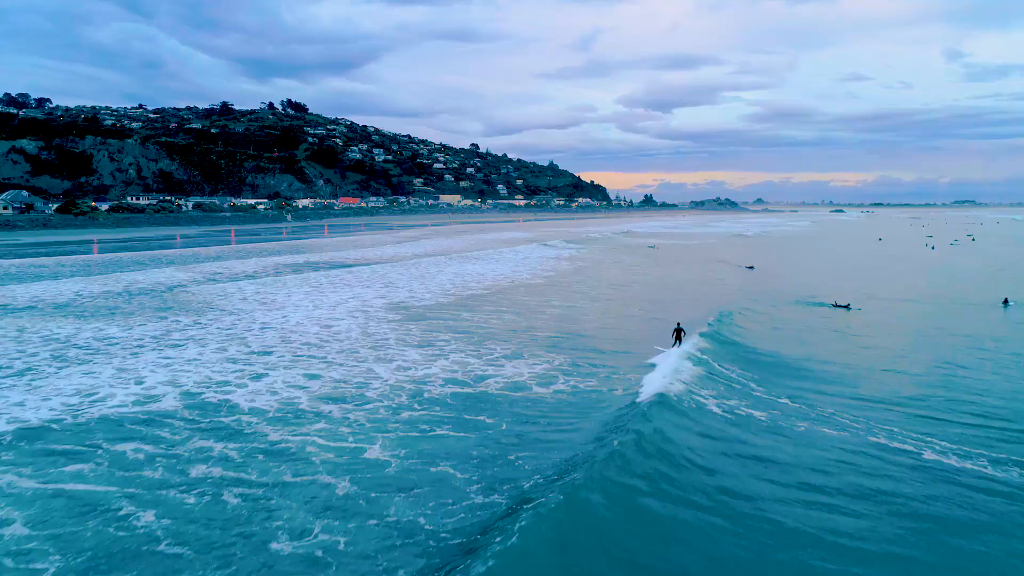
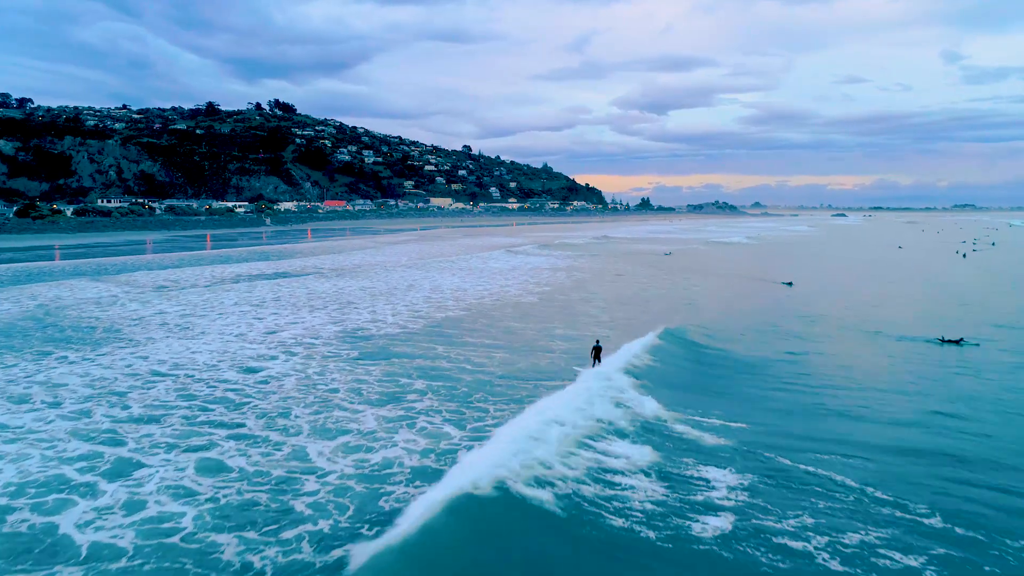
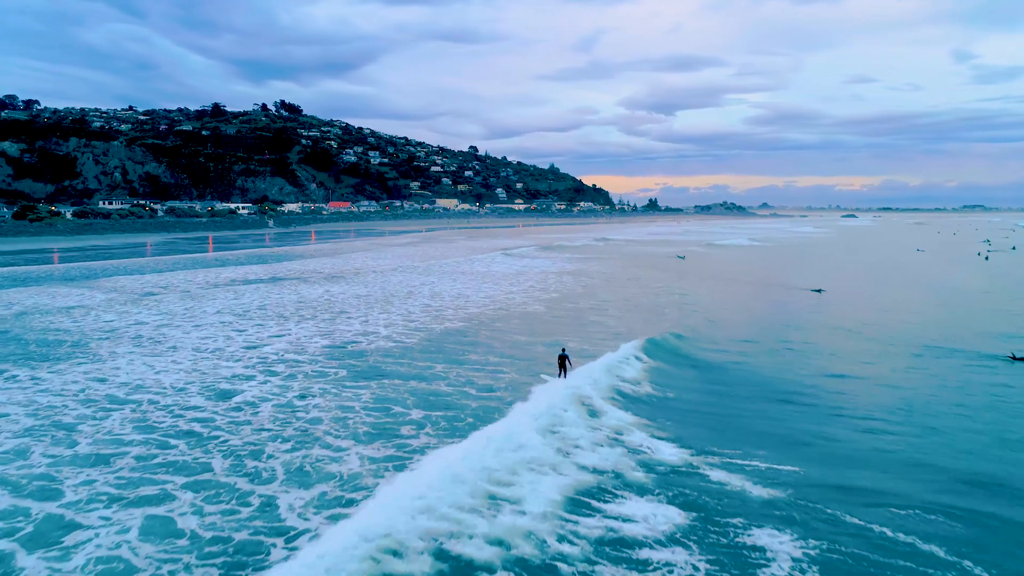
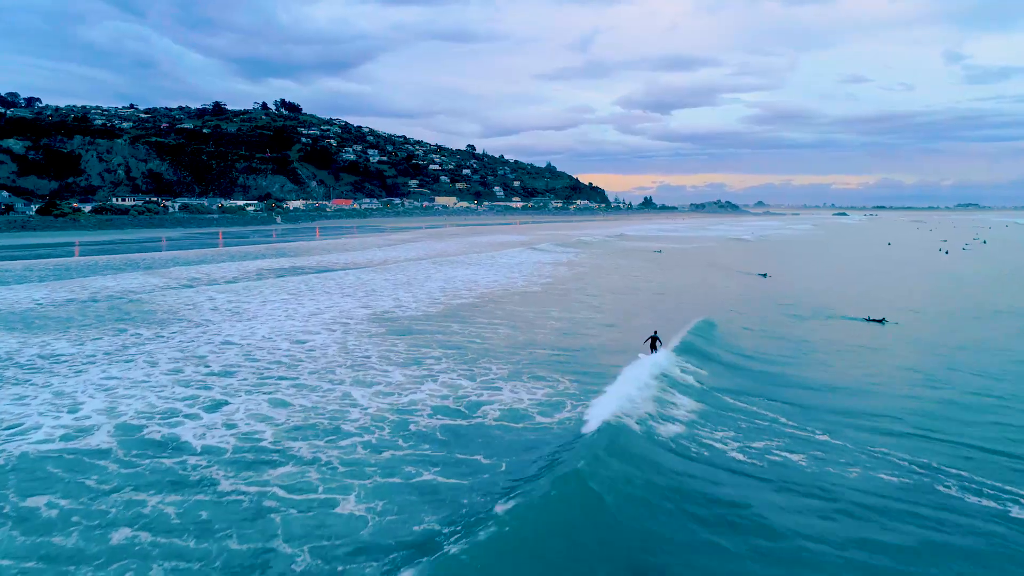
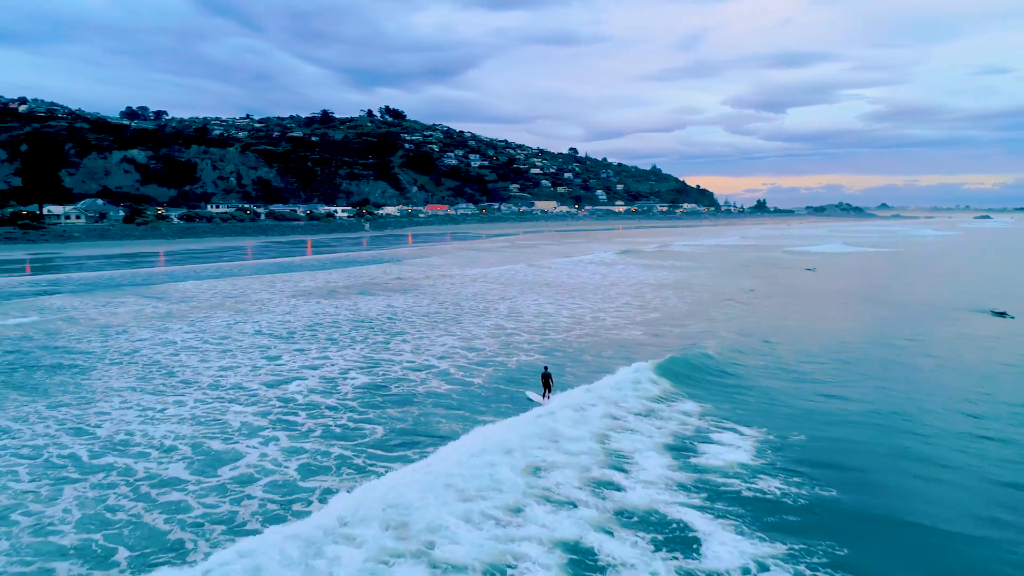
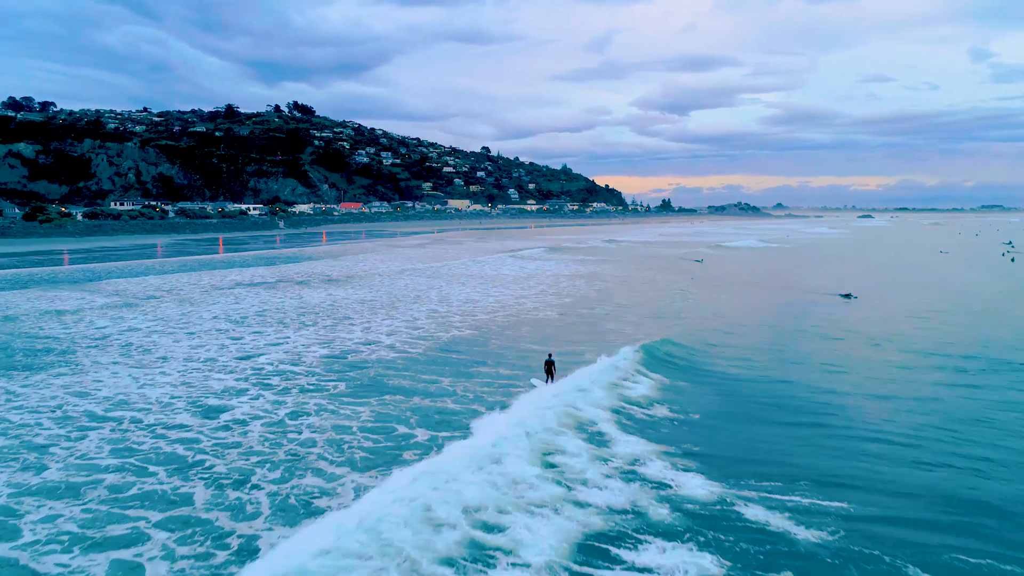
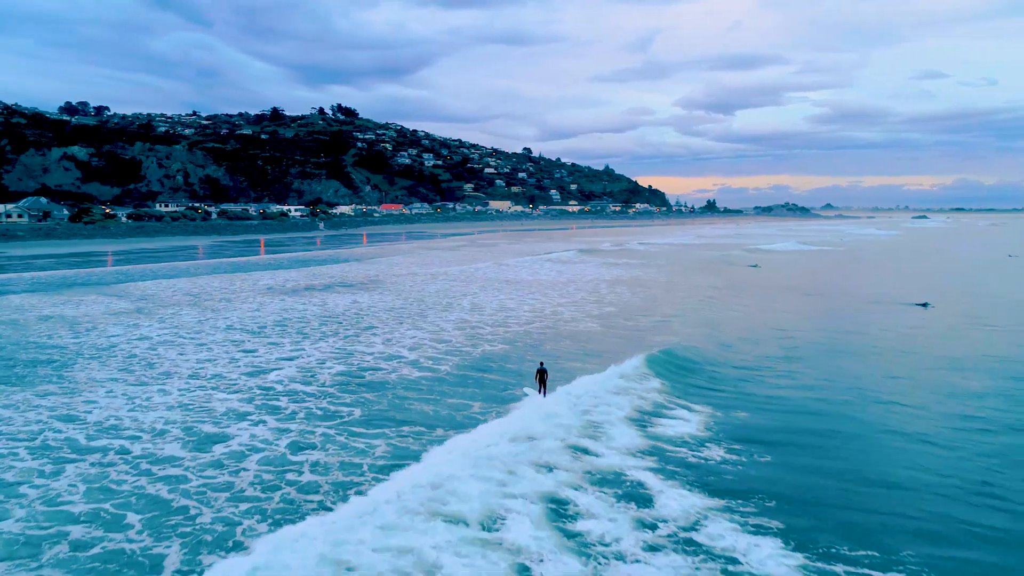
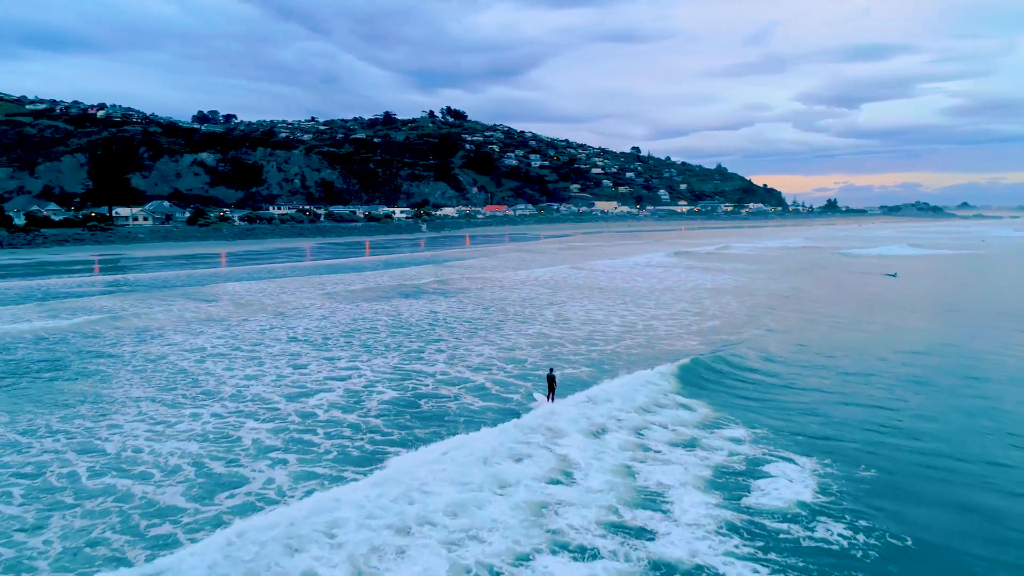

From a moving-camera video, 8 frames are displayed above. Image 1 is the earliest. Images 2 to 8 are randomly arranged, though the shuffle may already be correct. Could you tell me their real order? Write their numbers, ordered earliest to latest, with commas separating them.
4, 2, 3, 6, 7, 5, 8
